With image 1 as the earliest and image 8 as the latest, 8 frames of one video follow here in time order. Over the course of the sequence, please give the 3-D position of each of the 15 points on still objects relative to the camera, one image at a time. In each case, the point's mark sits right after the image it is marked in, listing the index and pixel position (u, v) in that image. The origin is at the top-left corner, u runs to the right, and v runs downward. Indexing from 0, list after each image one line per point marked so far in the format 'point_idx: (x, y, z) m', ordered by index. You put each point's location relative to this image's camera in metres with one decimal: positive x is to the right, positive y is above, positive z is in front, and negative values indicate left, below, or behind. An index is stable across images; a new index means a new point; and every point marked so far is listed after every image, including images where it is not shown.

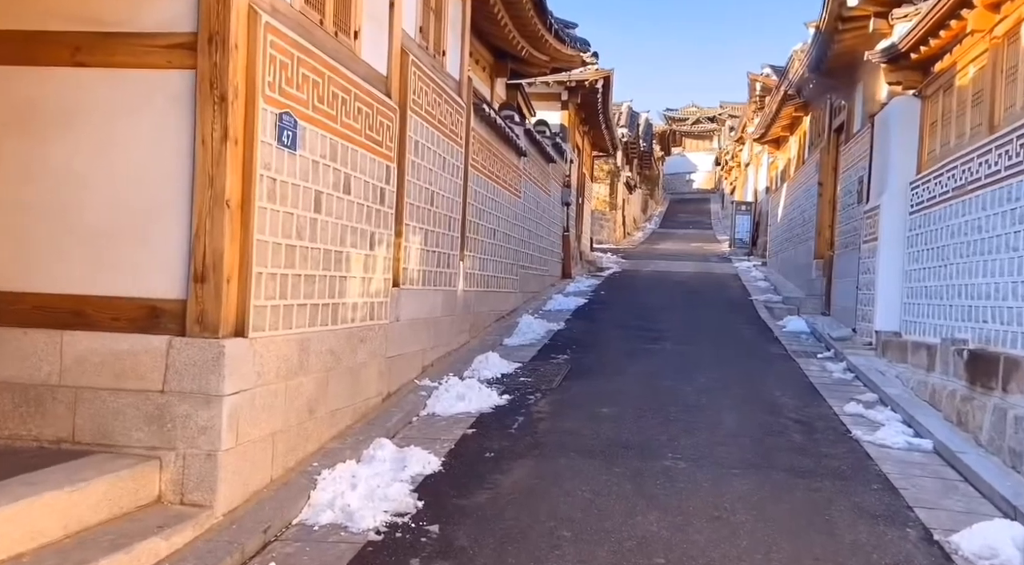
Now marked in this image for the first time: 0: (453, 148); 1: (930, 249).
0: (-0.5, +1.2, +7.8) m
1: (+3.6, +0.3, +7.9) m
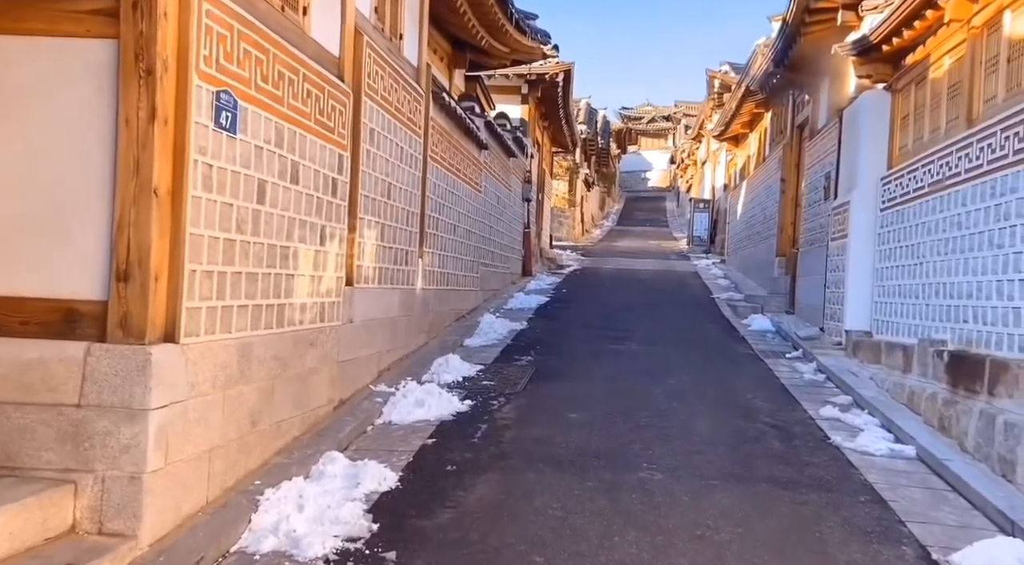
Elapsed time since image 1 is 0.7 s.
0: (-0.8, +1.2, +7.3) m
1: (+3.3, +0.3, +7.7) m
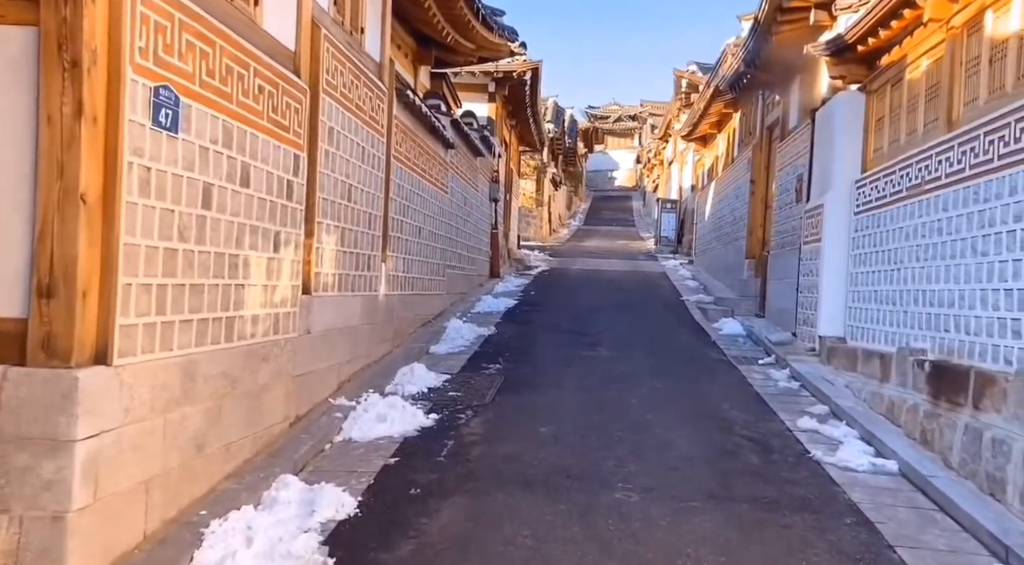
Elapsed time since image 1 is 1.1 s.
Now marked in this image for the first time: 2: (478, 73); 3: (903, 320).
0: (-1.1, +1.1, +7.0) m
1: (+3.0, +0.3, +7.5) m
2: (-0.6, +3.5, +15.4) m
3: (+2.9, -0.3, +6.7) m
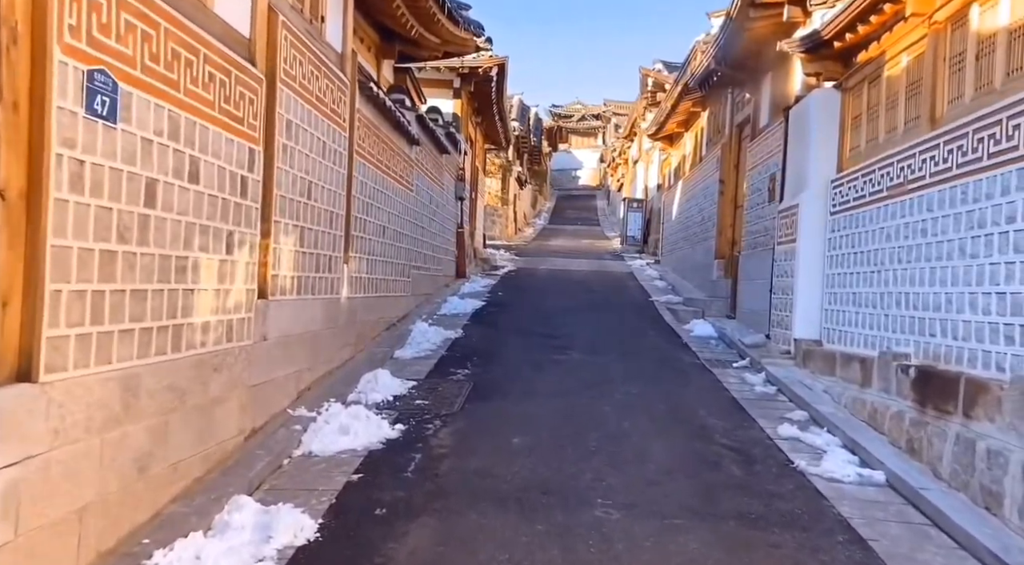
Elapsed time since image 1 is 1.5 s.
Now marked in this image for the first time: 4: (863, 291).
0: (-1.3, +1.1, +6.7) m
1: (+2.8, +0.2, +7.4) m
2: (-1.1, +3.5, +15.0) m
3: (+2.7, -0.3, +6.5) m
4: (+2.7, -0.1, +7.1) m
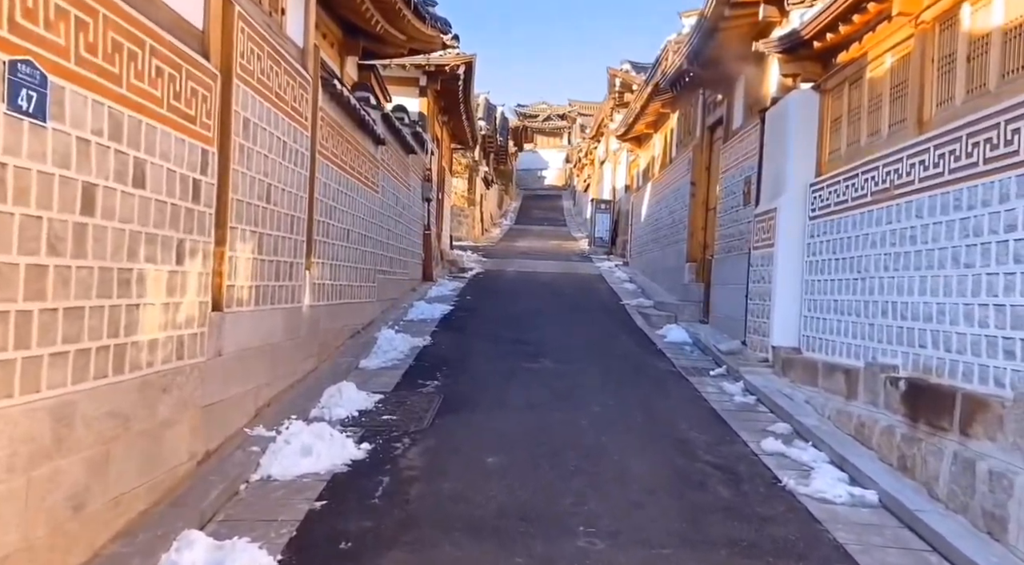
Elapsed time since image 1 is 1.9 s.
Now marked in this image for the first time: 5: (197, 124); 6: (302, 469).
0: (-1.5, +1.0, +6.3) m
1: (+2.6, +0.2, +7.1) m
2: (-1.7, +3.5, +14.7) m
3: (+2.5, -0.3, +6.3) m
4: (+2.5, -0.1, +6.8) m
5: (-1.5, +0.8, +4.3) m
6: (-1.1, -1.0, +4.9) m
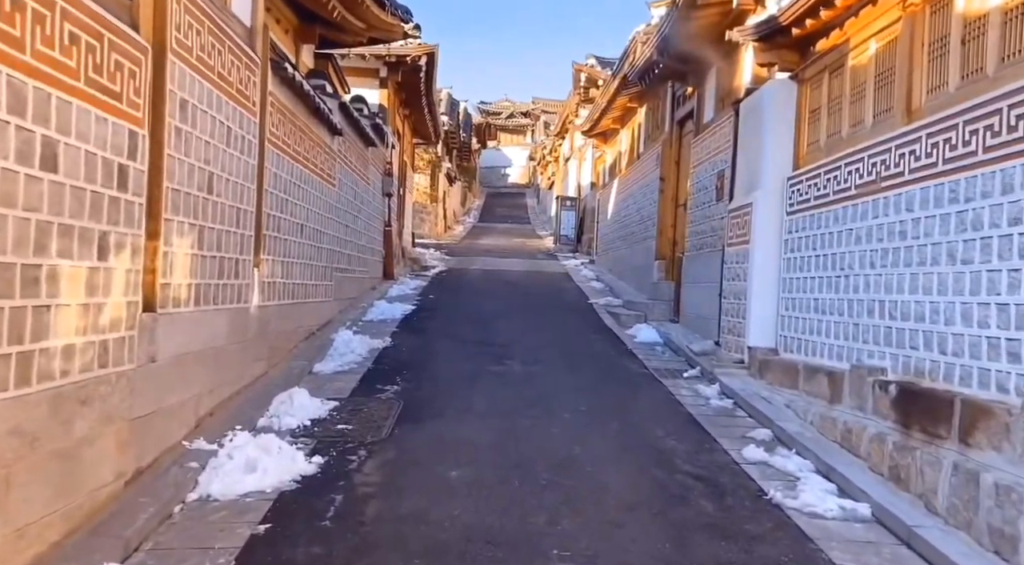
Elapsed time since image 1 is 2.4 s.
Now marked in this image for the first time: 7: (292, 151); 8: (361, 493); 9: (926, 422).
0: (-1.7, +1.1, +5.8) m
1: (+2.3, +0.2, +6.8) m
2: (-2.2, +3.5, +14.2) m
3: (+2.2, -0.3, +6.0) m
4: (+2.3, -0.1, +6.5) m
5: (-1.6, +0.8, +3.9) m
6: (-1.3, -1.0, +4.4) m
7: (-1.8, +1.1, +7.5) m
8: (-0.7, -1.0, +4.5) m
9: (+2.1, -0.7, +4.7) m
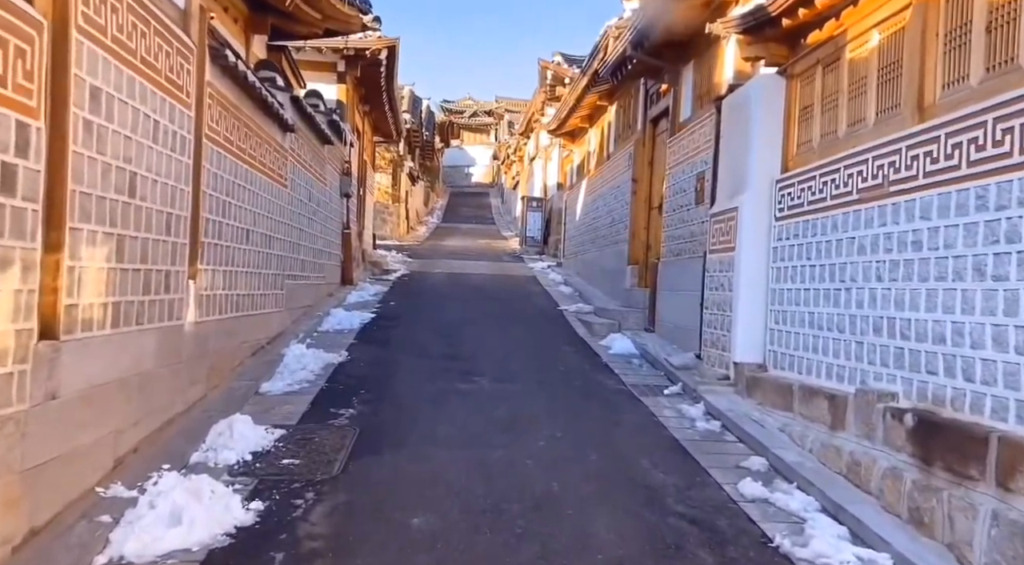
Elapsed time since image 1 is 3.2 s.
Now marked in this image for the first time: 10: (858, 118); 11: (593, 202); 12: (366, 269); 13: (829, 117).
0: (-1.9, +1.0, +5.1) m
1: (+2.1, +0.1, +6.3) m
2: (-2.7, +3.4, +13.4) m
3: (+2.1, -0.4, +5.5) m
4: (+2.1, -0.2, +6.0) m
5: (-1.7, +0.7, +3.1) m
6: (-1.4, -1.1, +3.7) m
7: (-2.1, +1.0, +6.8) m
8: (-0.9, -1.1, +3.8) m
9: (+2.0, -0.8, +4.1) m
10: (+2.3, +1.1, +6.0) m
11: (+1.4, +1.4, +15.8) m
12: (-2.5, +0.2, +15.7) m
13: (+2.2, +1.2, +6.4) m
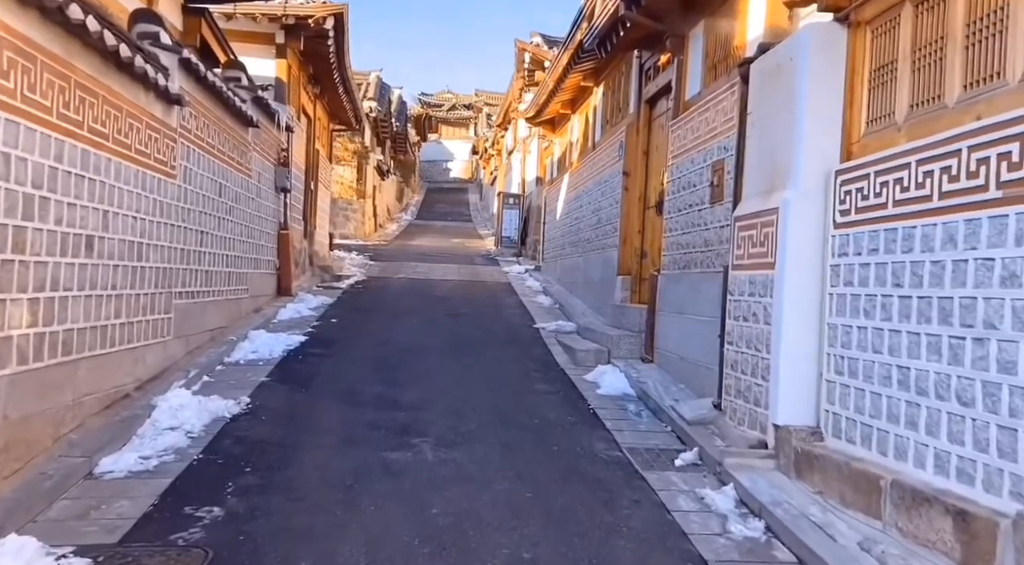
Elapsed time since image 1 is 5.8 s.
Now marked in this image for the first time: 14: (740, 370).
0: (-2.1, +0.8, +3.0) m
1: (+1.8, -0.1, +4.2) m
2: (-3.1, +3.3, +11.3) m
3: (+1.8, -0.6, +3.4) m
4: (+1.8, -0.4, +3.9) m
5: (-1.9, +0.5, +1.0) m
6: (-1.6, -1.2, +1.6) m
7: (-2.3, +0.8, +4.7) m
8: (-1.1, -1.3, +1.7) m
9: (+1.8, -1.0, +2.1) m
10: (+2.0, +0.9, +3.9) m
11: (+1.0, +1.3, +13.8) m
12: (-3.0, +0.1, +13.6) m
13: (+2.0, +1.0, +4.4) m
14: (+1.4, -0.6, +5.7) m
